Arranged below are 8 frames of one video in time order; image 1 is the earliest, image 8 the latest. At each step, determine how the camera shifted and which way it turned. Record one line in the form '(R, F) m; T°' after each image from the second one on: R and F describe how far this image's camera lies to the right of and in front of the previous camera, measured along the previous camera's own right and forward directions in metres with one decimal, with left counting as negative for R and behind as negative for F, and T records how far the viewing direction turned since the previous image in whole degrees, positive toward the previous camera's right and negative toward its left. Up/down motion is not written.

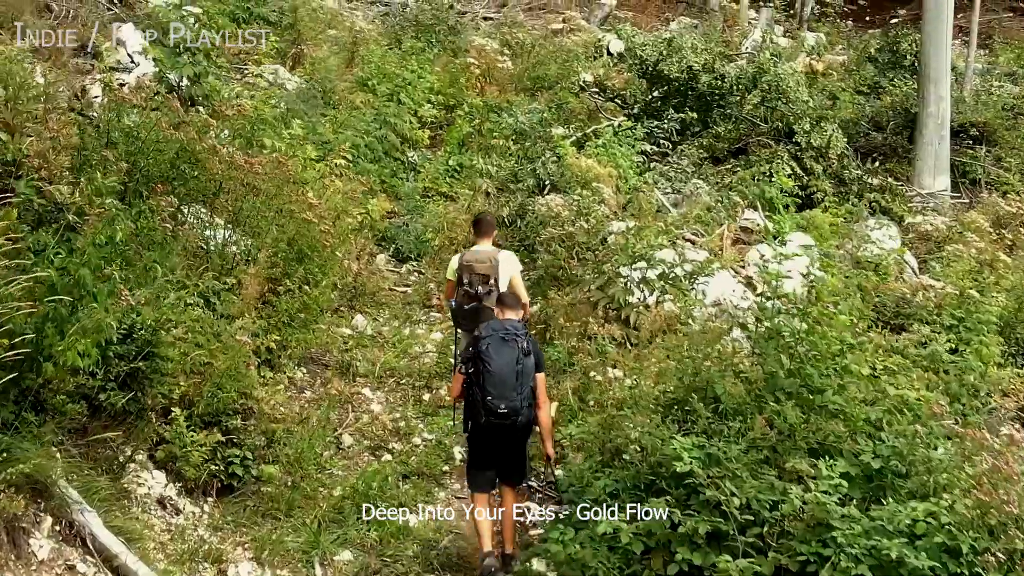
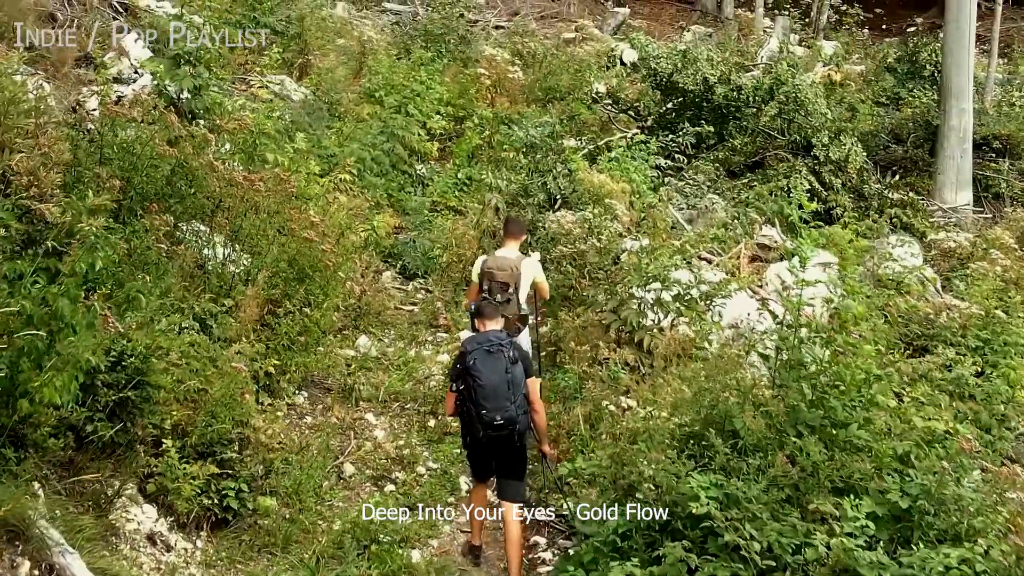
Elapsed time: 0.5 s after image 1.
(0.0, +0.2) m; -1°
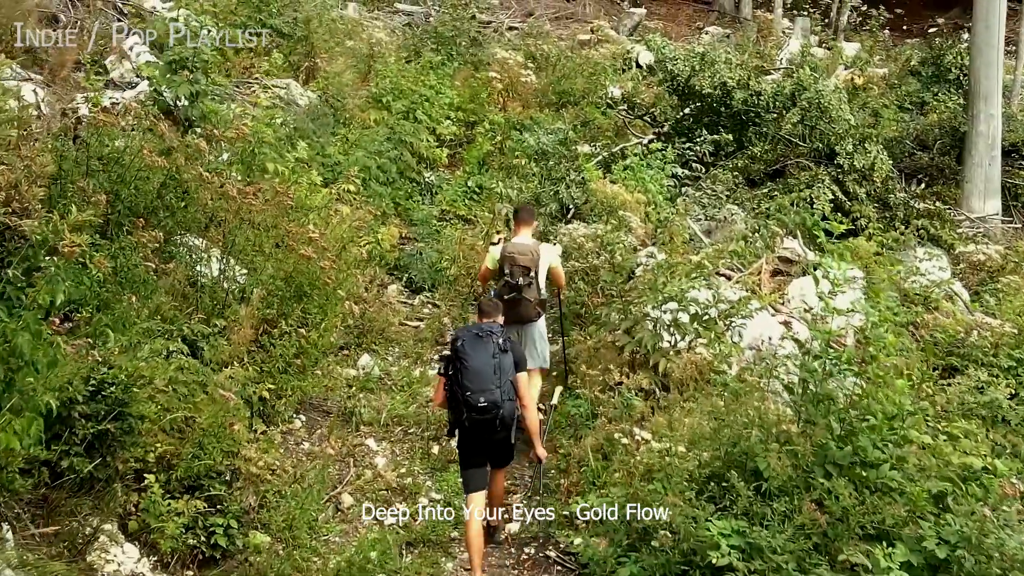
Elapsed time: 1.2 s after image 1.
(0.0, +0.3) m; -1°
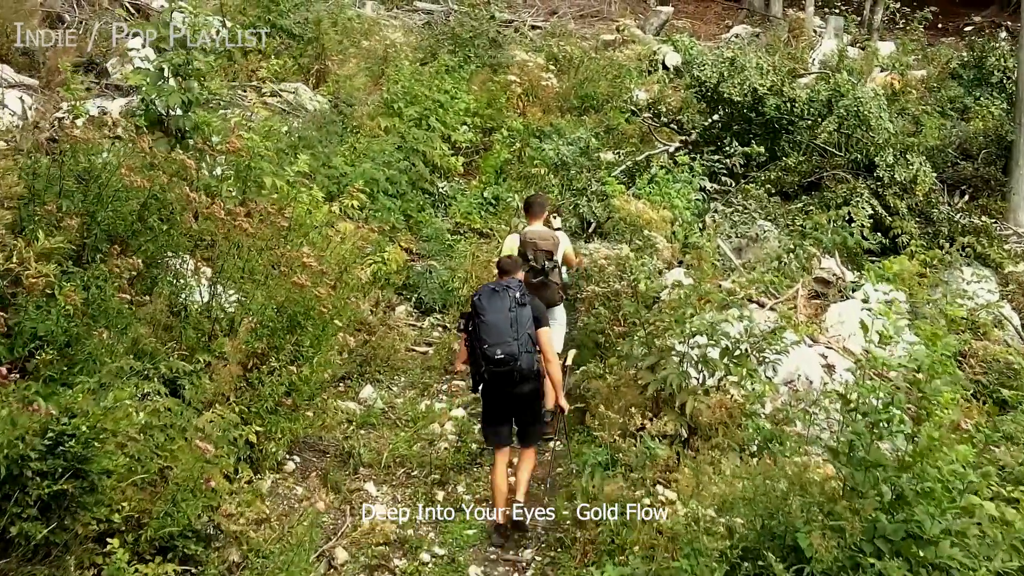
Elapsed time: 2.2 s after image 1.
(+0.1, +0.5) m; -2°
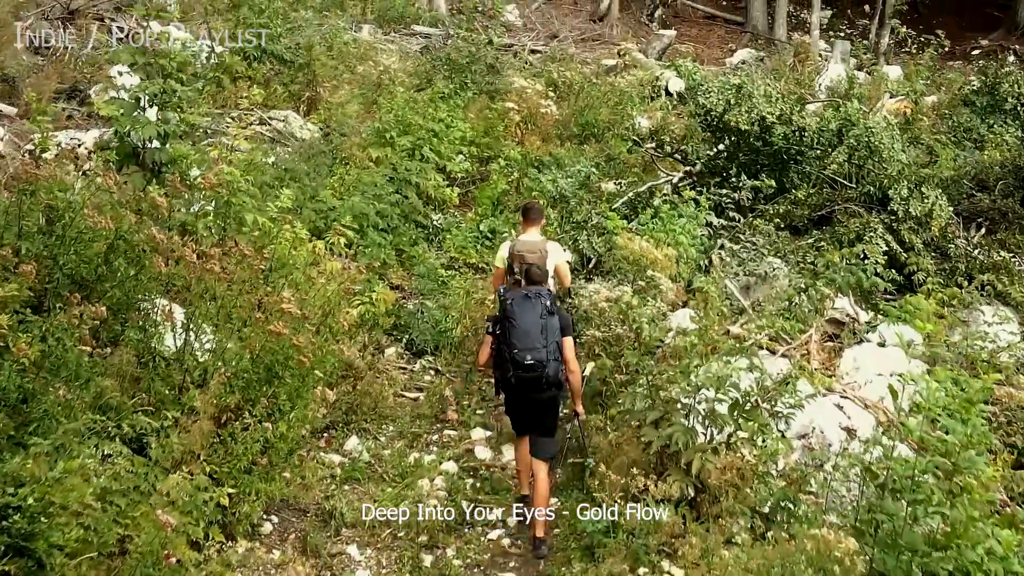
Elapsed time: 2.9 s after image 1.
(0.0, +0.3) m; 0°
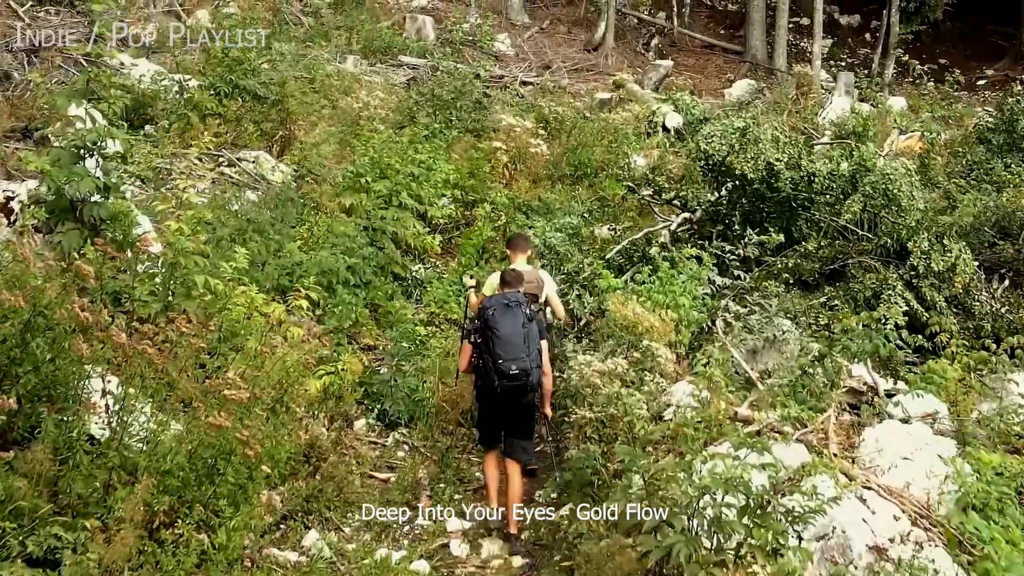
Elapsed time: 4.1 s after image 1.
(+0.1, +0.6) m; 0°
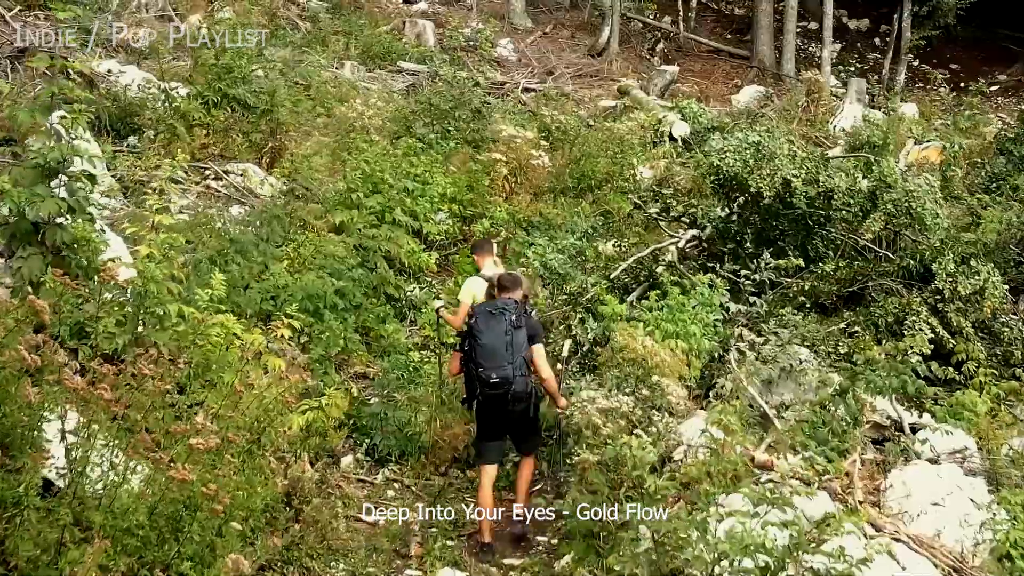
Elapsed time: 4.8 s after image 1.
(0.0, +0.4) m; 0°
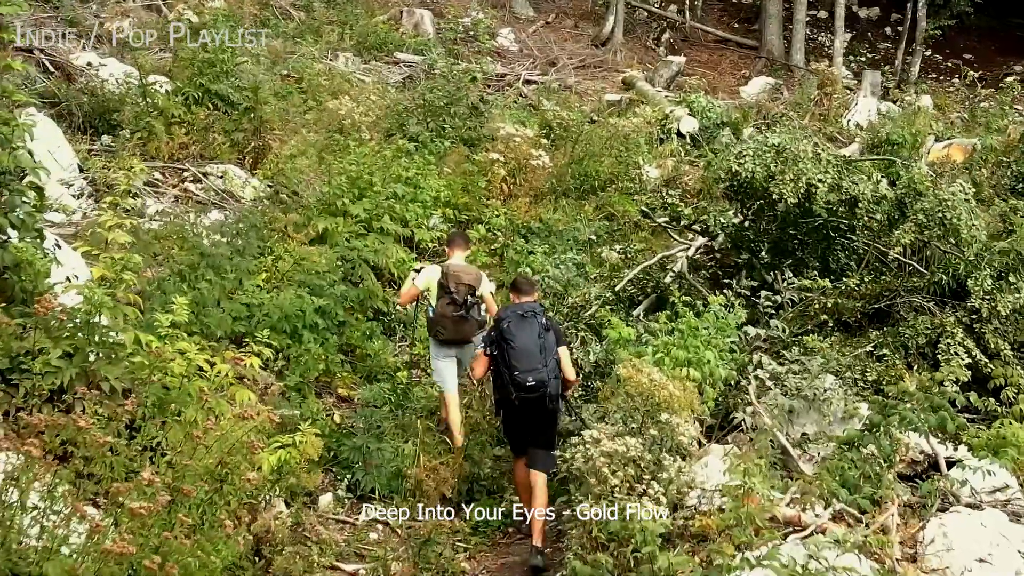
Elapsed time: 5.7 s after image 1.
(0.0, +0.5) m; 0°
